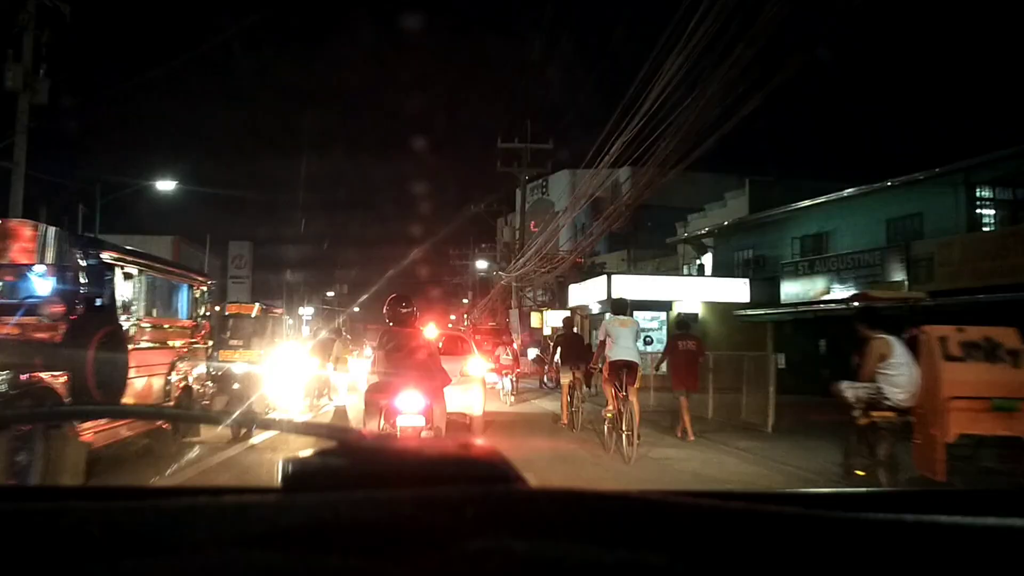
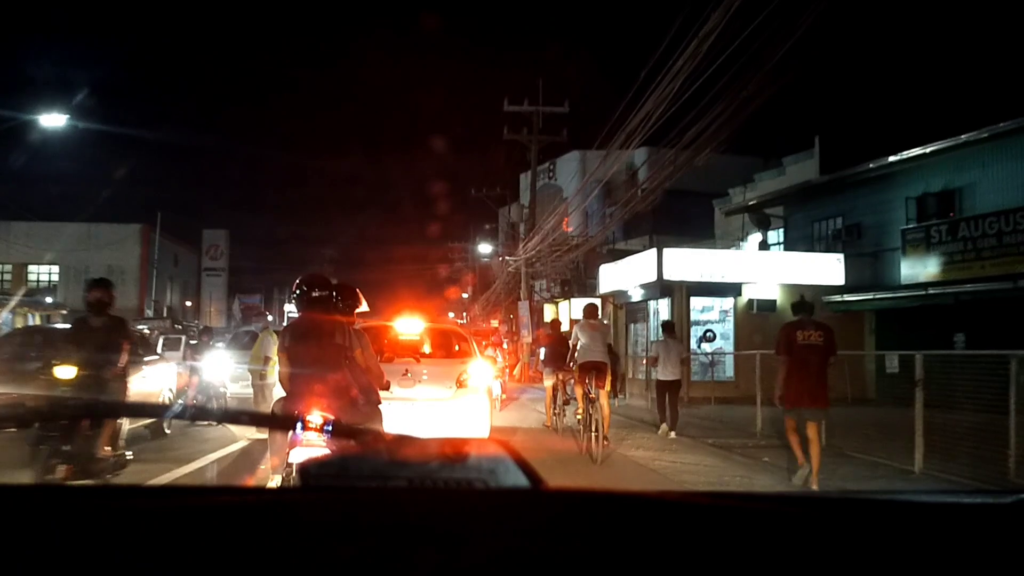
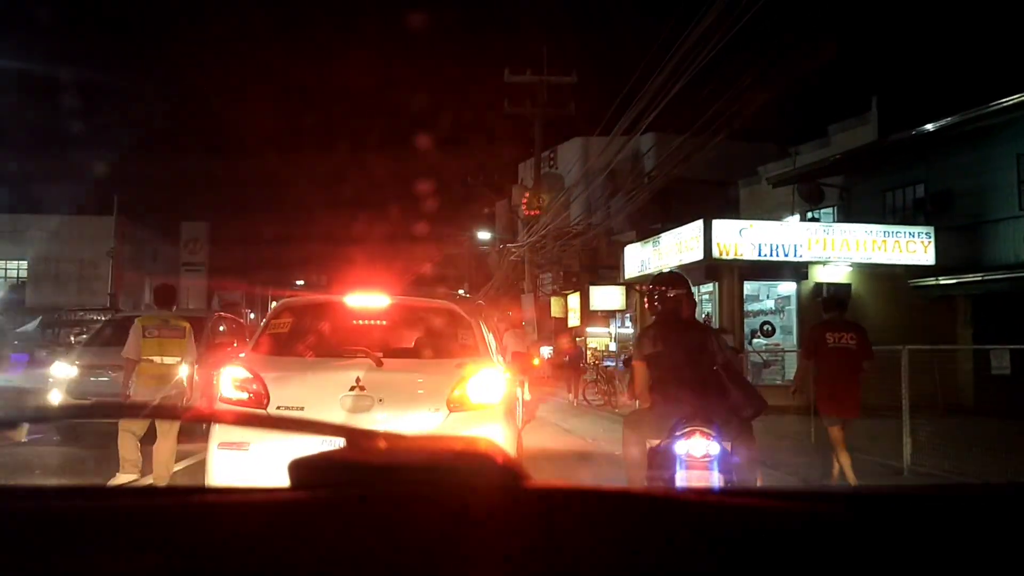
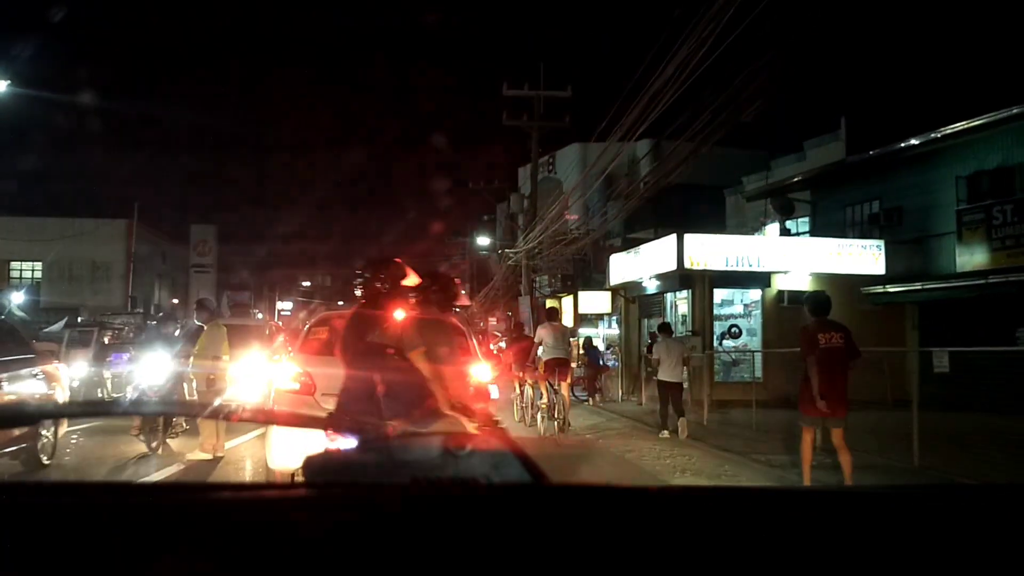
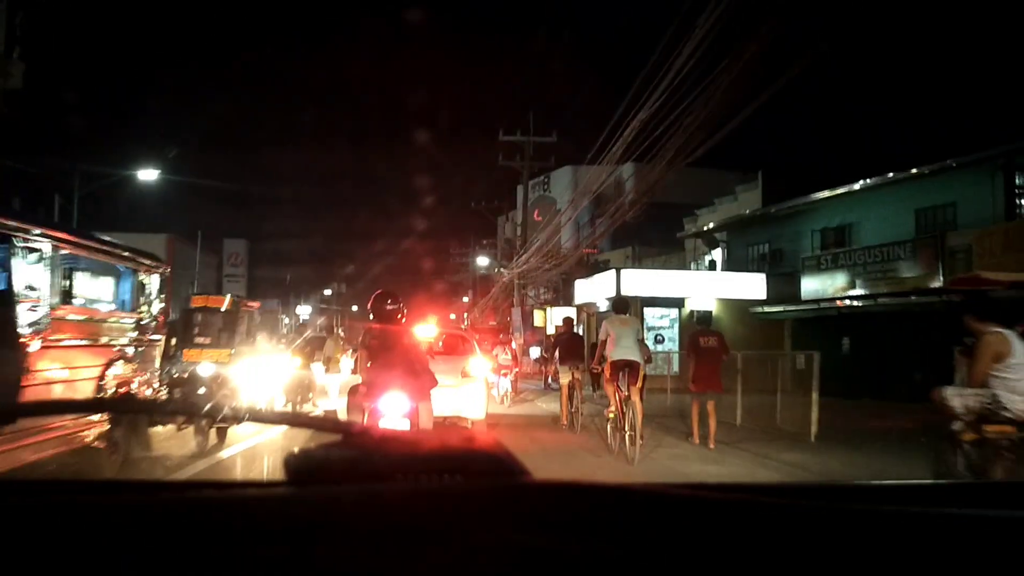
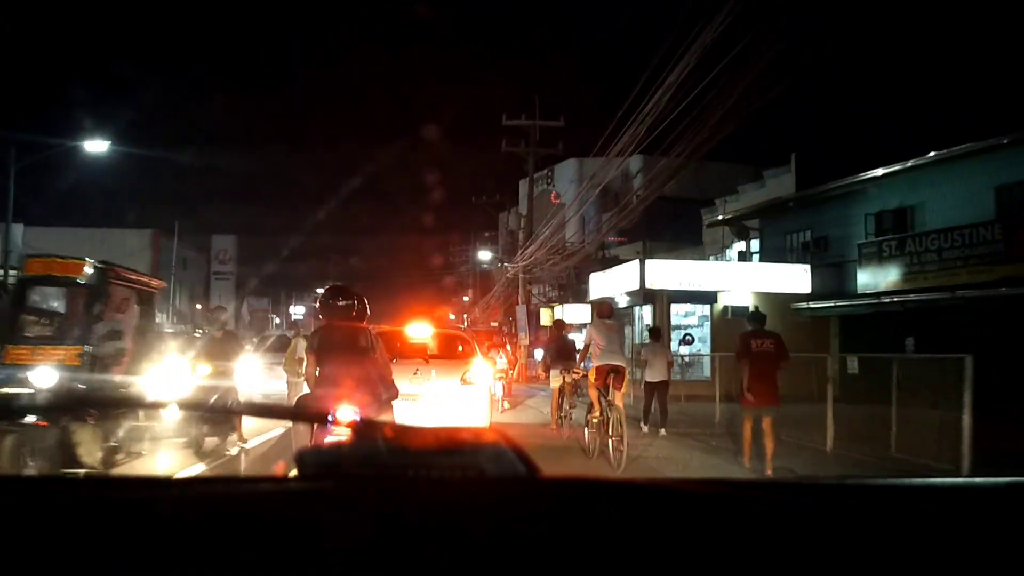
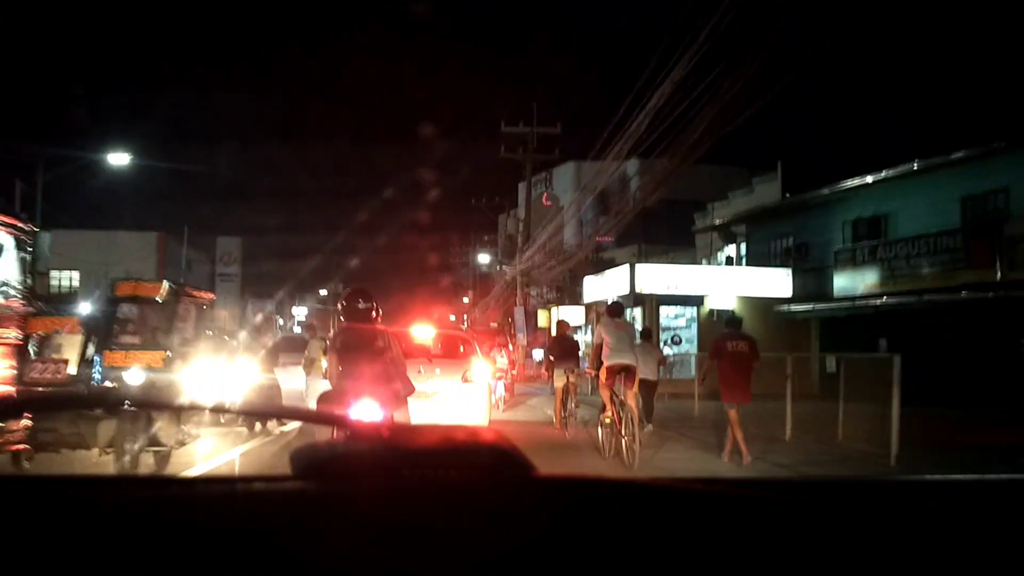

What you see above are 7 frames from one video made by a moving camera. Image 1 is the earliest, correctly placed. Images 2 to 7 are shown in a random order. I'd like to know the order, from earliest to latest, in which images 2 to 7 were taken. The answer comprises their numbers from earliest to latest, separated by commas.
5, 7, 6, 2, 4, 3
